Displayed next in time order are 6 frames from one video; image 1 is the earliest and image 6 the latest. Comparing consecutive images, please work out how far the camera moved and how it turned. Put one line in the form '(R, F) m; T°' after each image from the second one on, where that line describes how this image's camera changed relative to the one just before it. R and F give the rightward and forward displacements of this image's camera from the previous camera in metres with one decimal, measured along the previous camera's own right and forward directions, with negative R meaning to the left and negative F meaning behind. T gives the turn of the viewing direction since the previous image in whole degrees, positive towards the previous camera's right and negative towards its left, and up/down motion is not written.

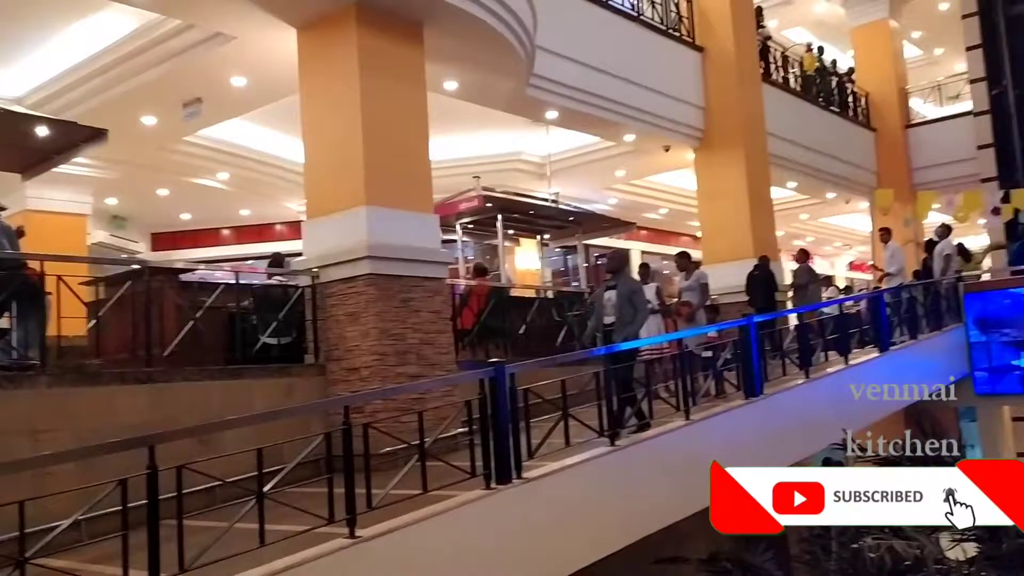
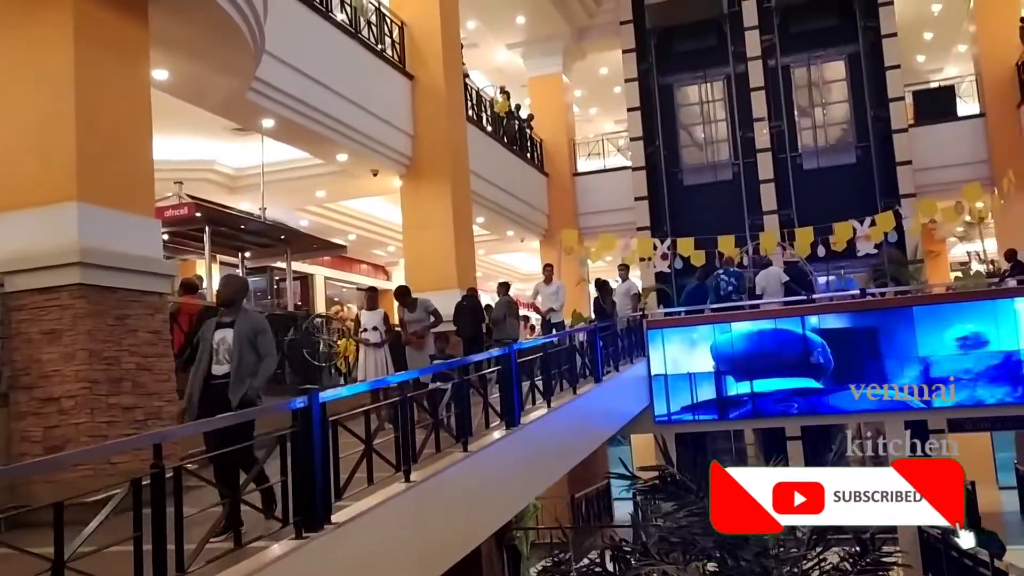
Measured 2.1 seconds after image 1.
(-0.6, +0.5) m; +23°
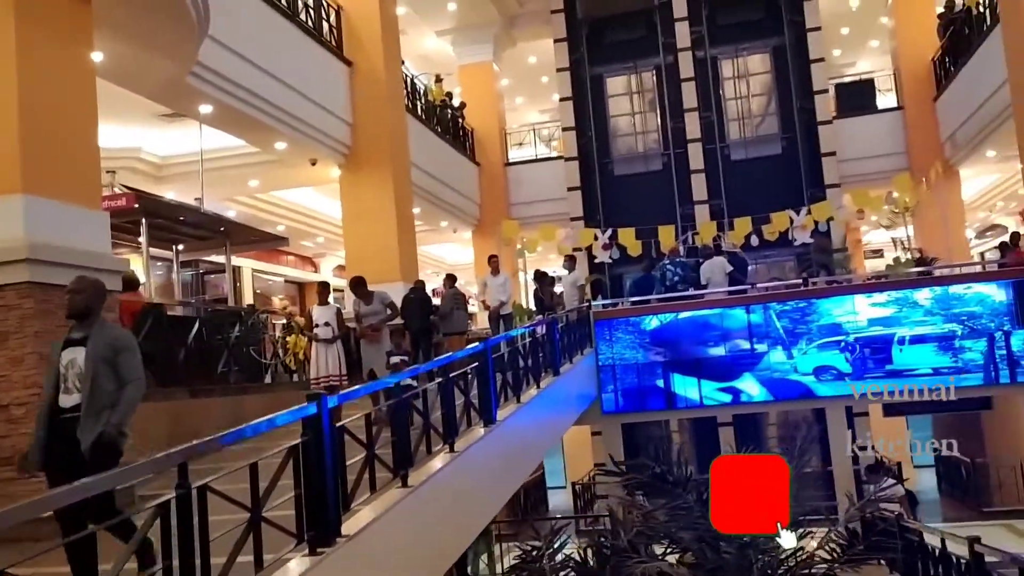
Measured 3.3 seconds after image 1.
(-0.4, +0.2) m; +6°
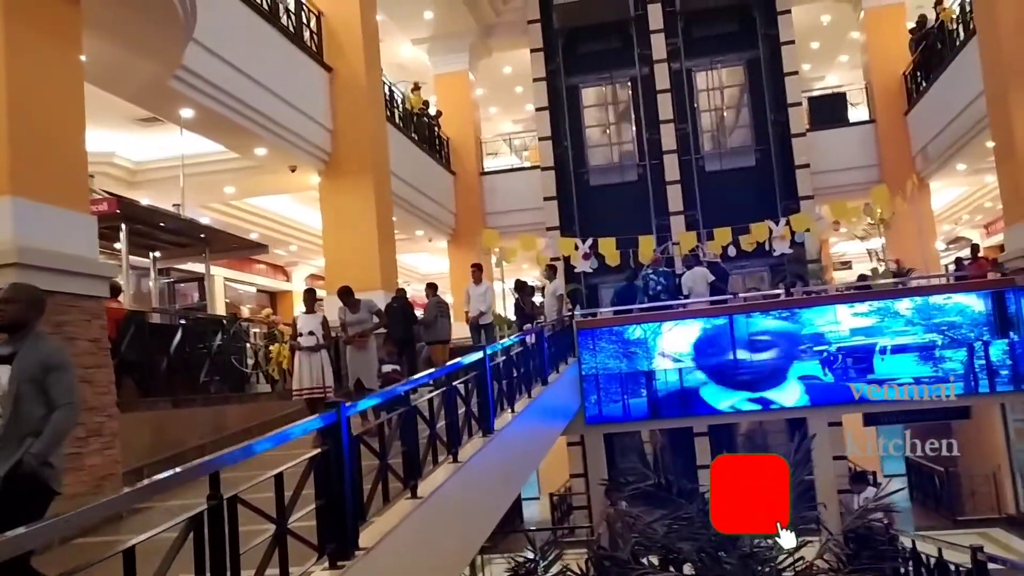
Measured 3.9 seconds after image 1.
(-0.2, +0.1) m; +2°
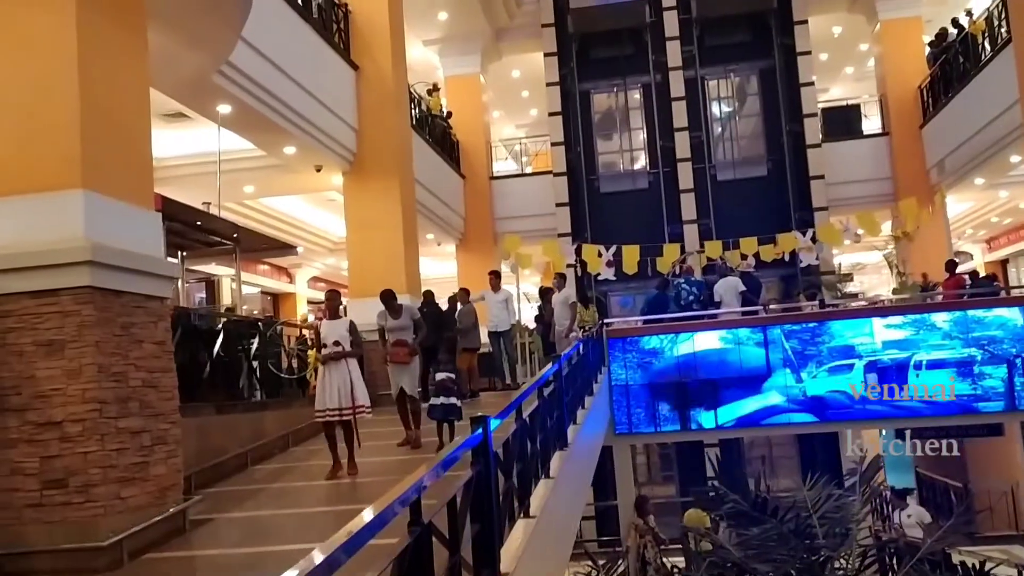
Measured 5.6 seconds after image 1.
(-0.6, +0.2) m; +1°
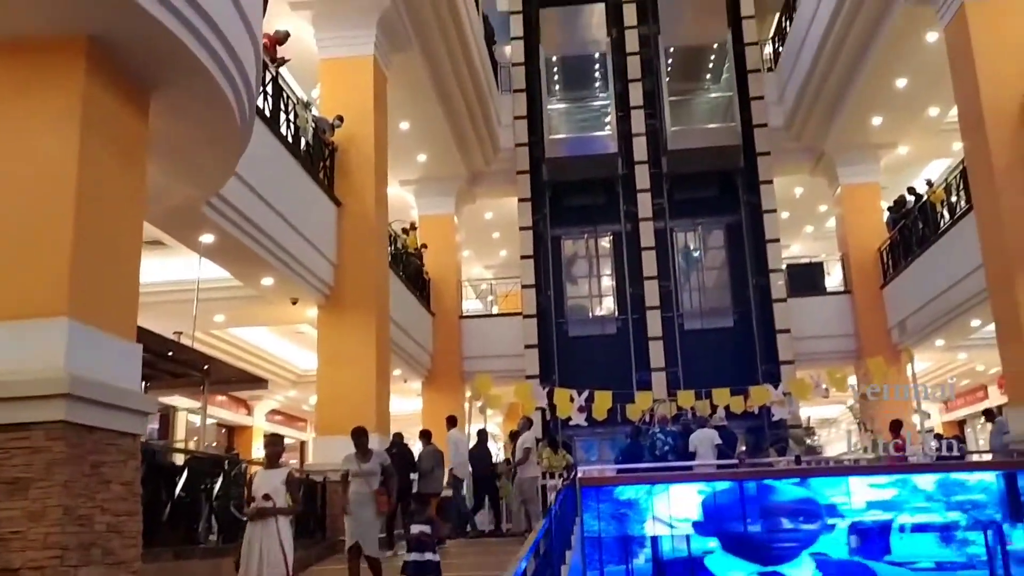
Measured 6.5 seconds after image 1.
(-0.2, +0.1) m; +3°
